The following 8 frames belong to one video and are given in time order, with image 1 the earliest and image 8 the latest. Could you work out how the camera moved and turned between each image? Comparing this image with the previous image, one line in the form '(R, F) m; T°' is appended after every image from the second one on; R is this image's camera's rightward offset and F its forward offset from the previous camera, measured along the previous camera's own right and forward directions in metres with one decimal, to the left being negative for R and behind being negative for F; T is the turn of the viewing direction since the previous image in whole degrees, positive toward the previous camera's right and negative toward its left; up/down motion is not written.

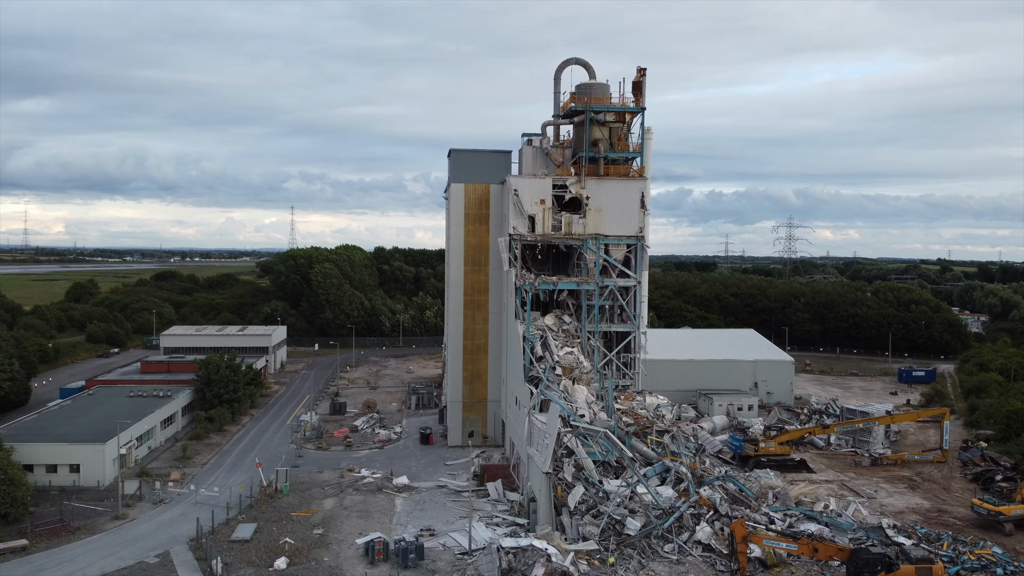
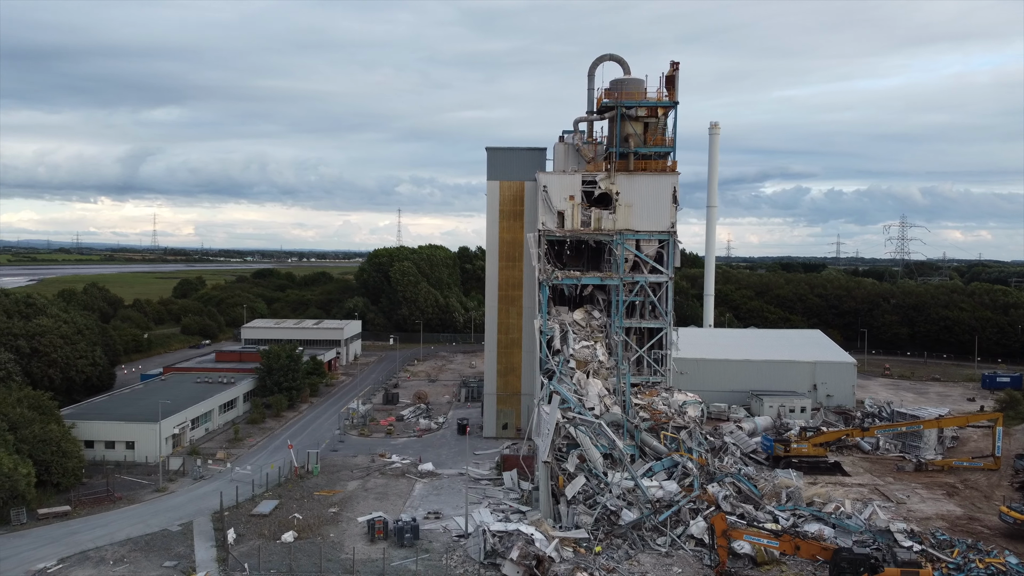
(+2.9, -0.3) m; -8°
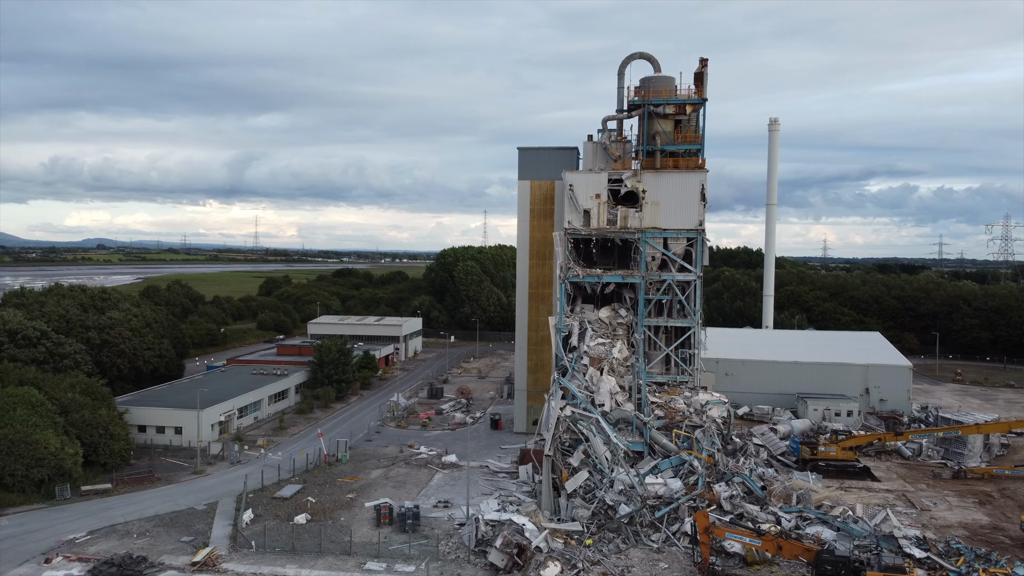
(+2.5, -0.3) m; -7°
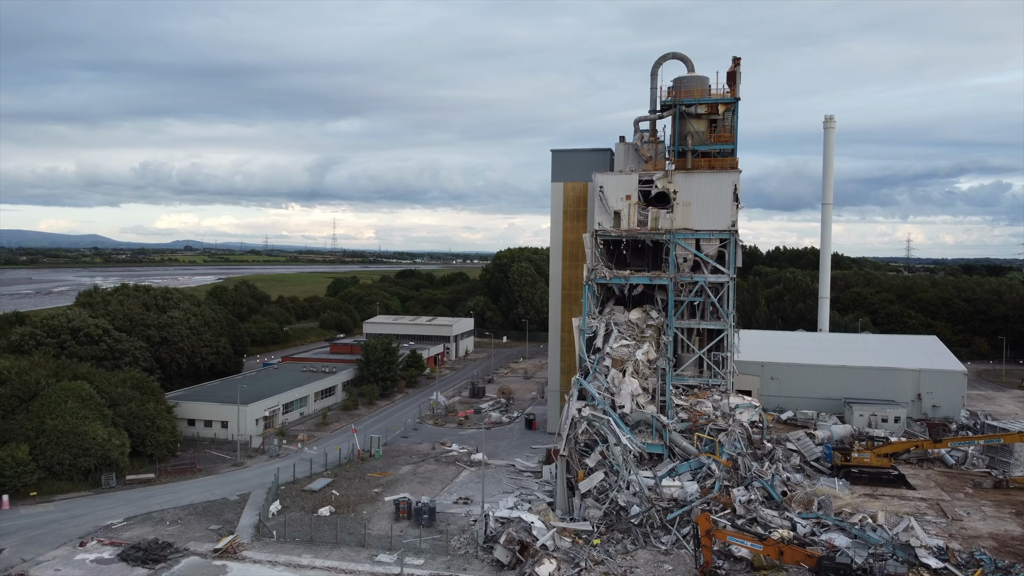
(+1.6, -0.2) m; -5°
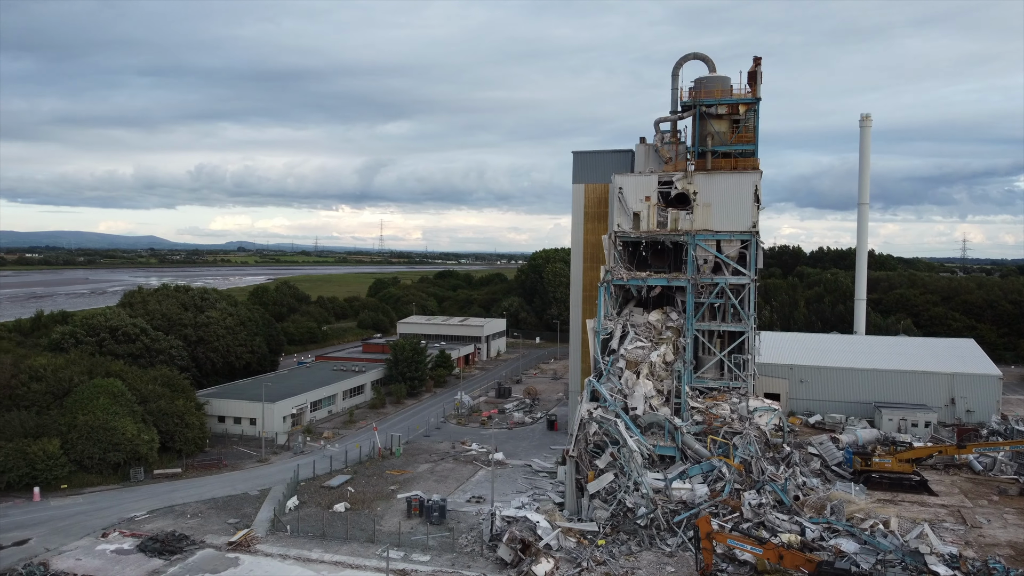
(+1.0, -0.2) m; -3°
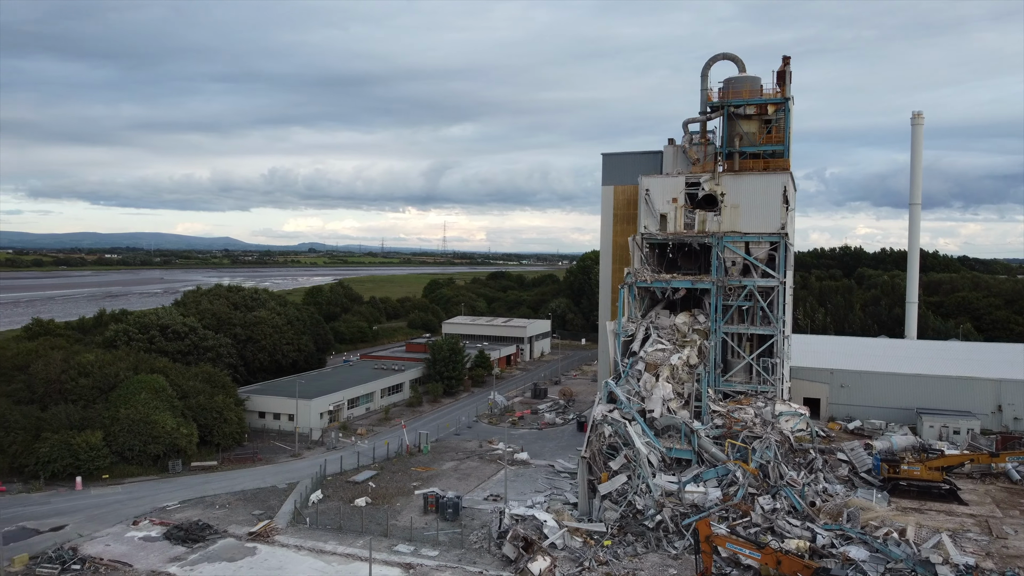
(+1.4, -0.3) m; -5°
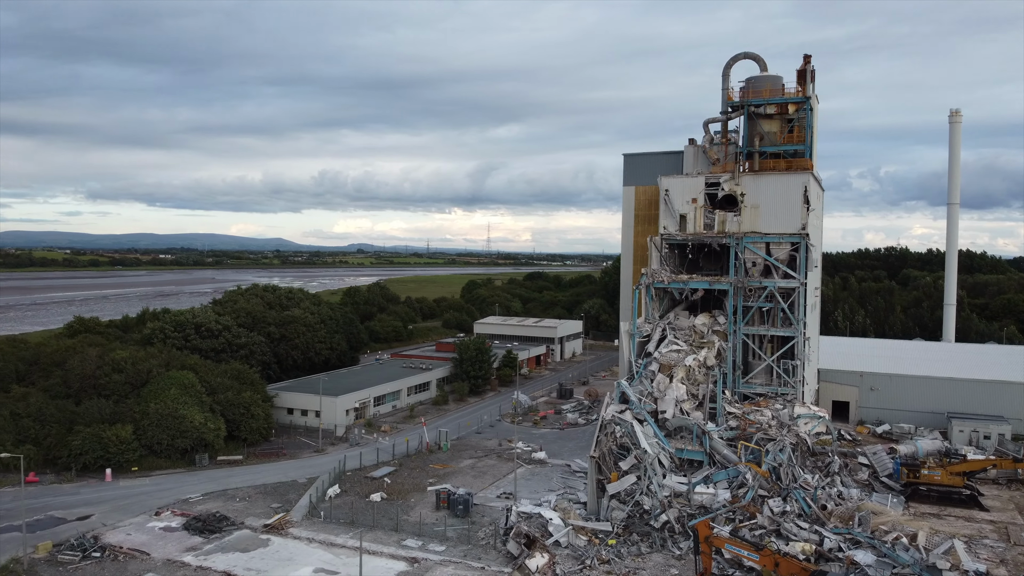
(+1.0, -0.2) m; -3°
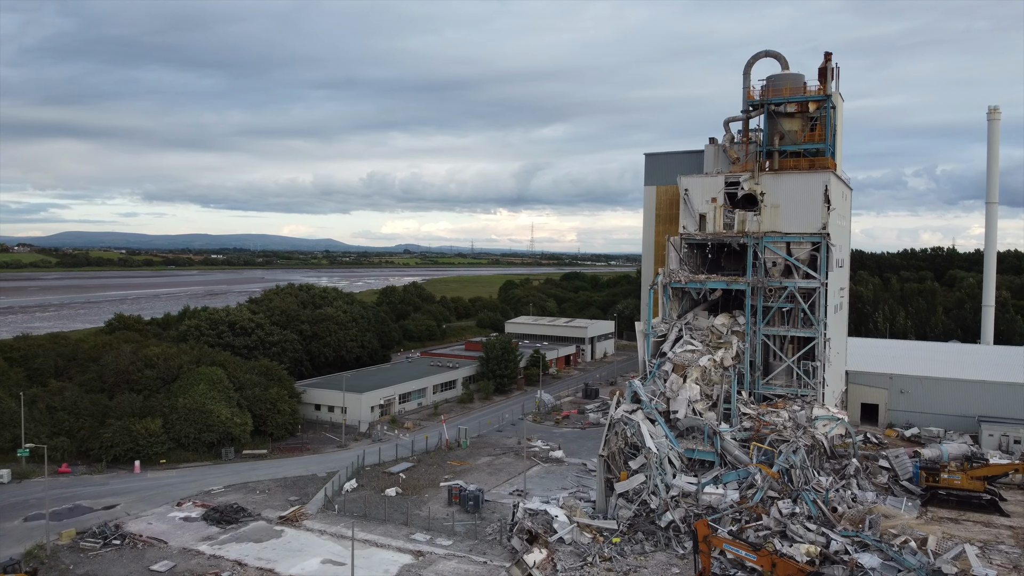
(+1.0, -0.2) m; -3°
